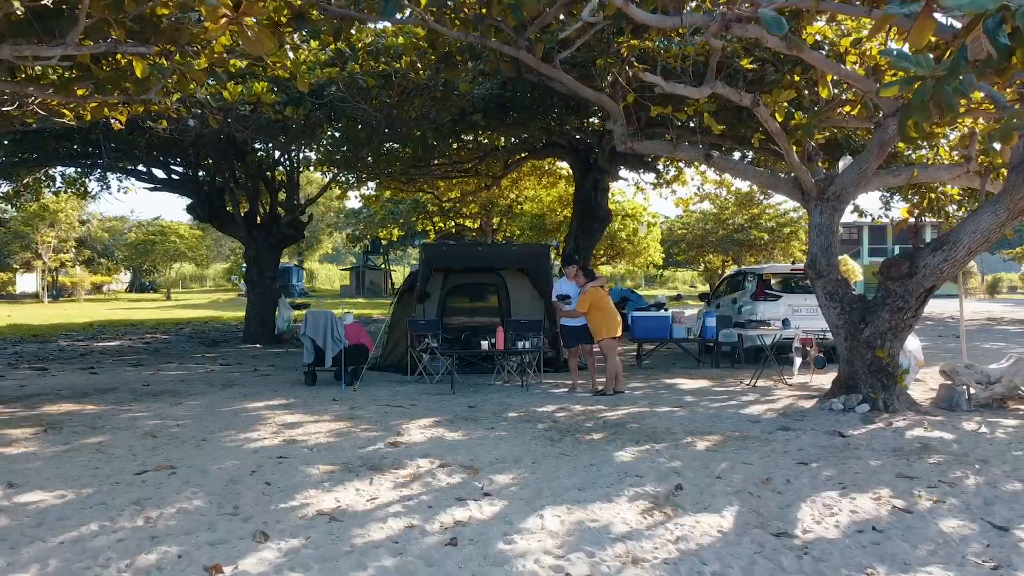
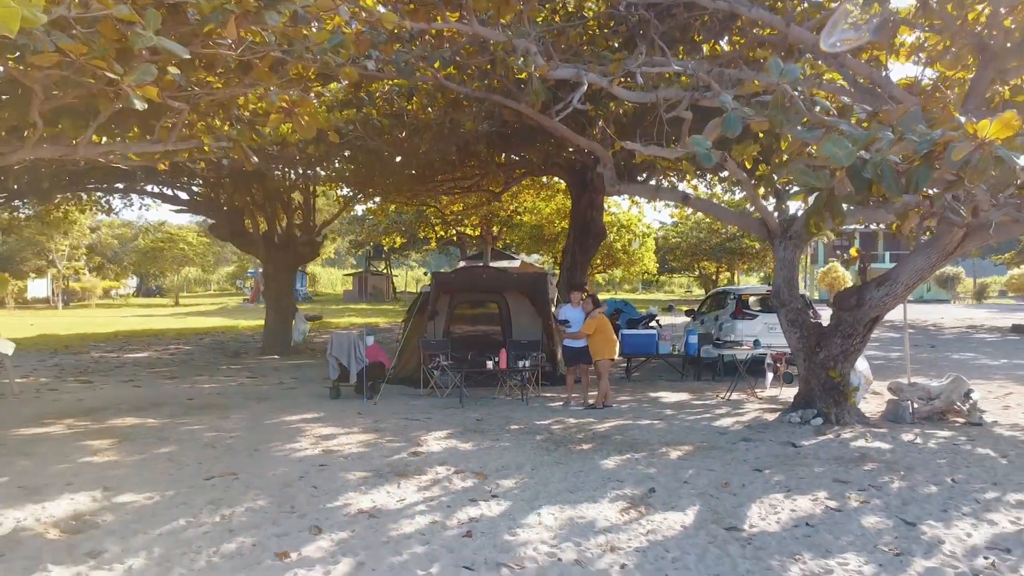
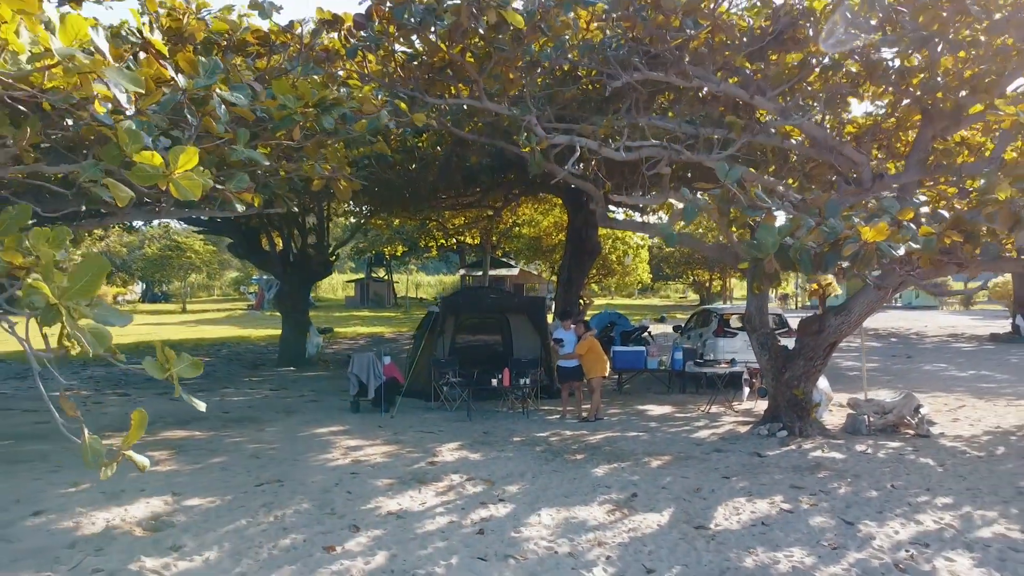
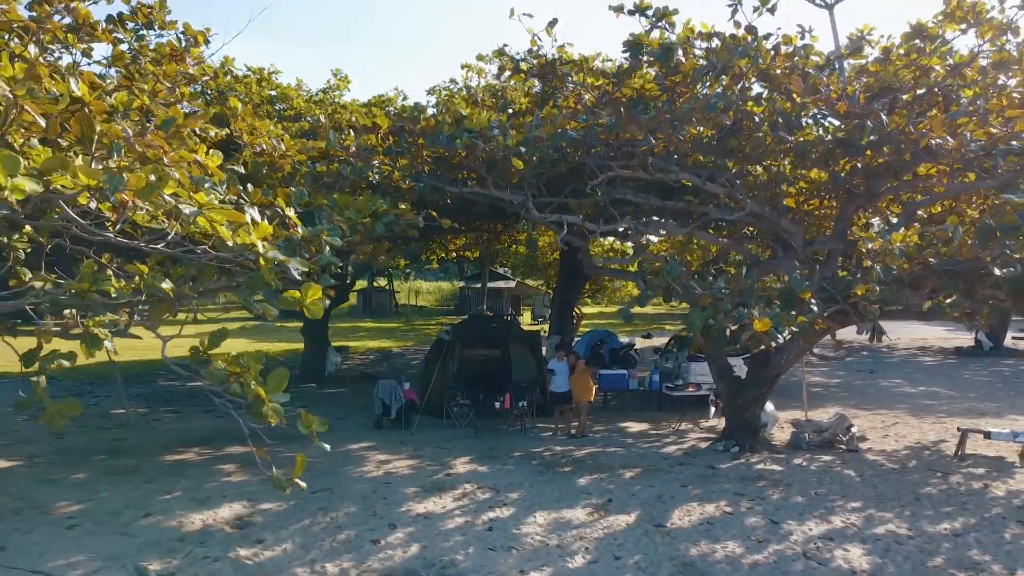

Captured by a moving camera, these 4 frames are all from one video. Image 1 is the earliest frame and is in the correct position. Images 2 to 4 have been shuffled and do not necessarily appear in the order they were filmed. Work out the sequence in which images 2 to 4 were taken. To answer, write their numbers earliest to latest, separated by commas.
2, 3, 4
